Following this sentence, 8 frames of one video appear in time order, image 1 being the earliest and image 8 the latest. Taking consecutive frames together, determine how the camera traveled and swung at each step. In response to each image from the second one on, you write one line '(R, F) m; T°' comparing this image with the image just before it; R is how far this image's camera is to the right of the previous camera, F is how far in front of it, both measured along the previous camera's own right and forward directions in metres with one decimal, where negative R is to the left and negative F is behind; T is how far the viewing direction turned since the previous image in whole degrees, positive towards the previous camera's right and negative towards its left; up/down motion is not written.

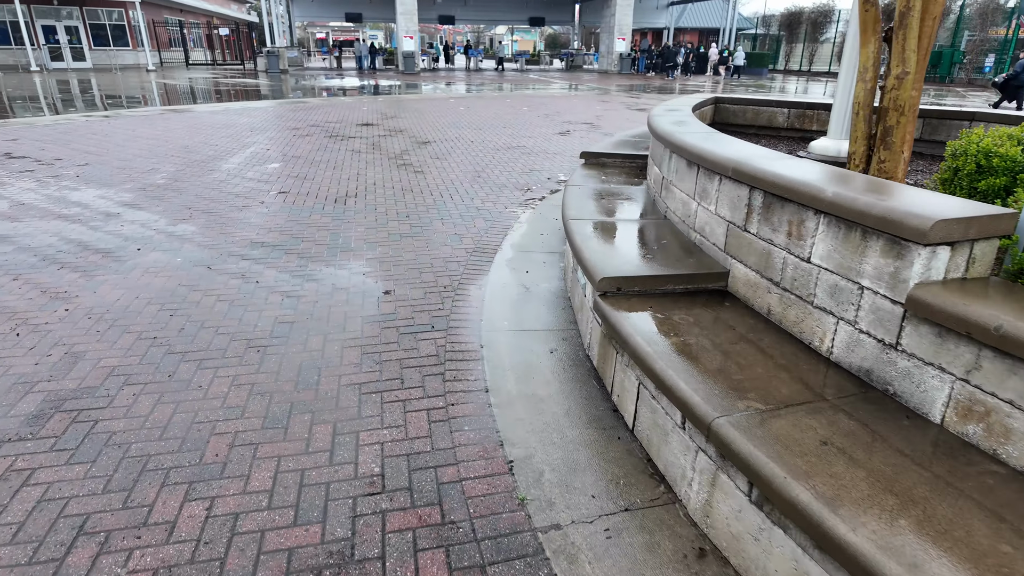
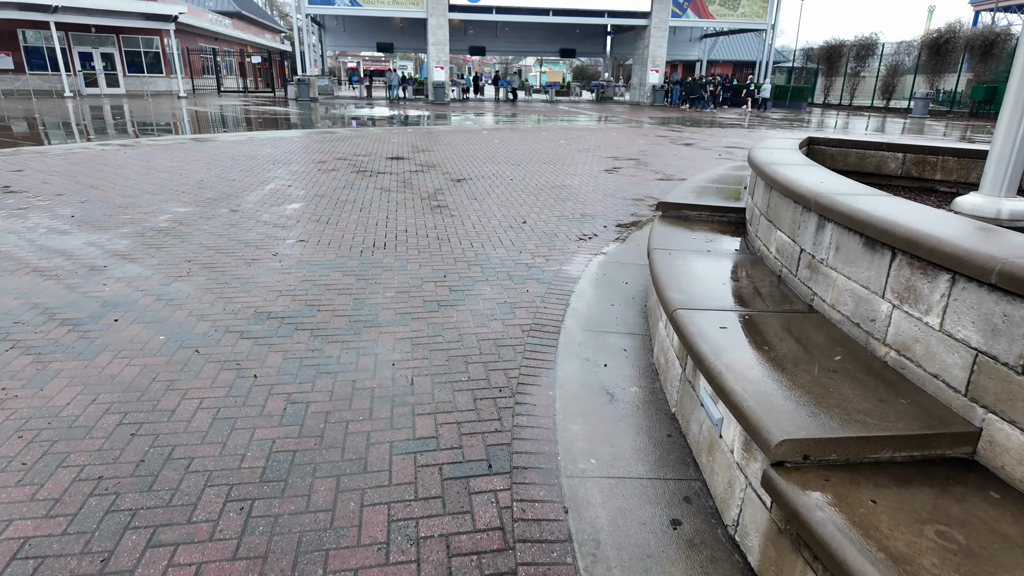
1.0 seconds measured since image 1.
(-0.3, +1.1) m; -2°
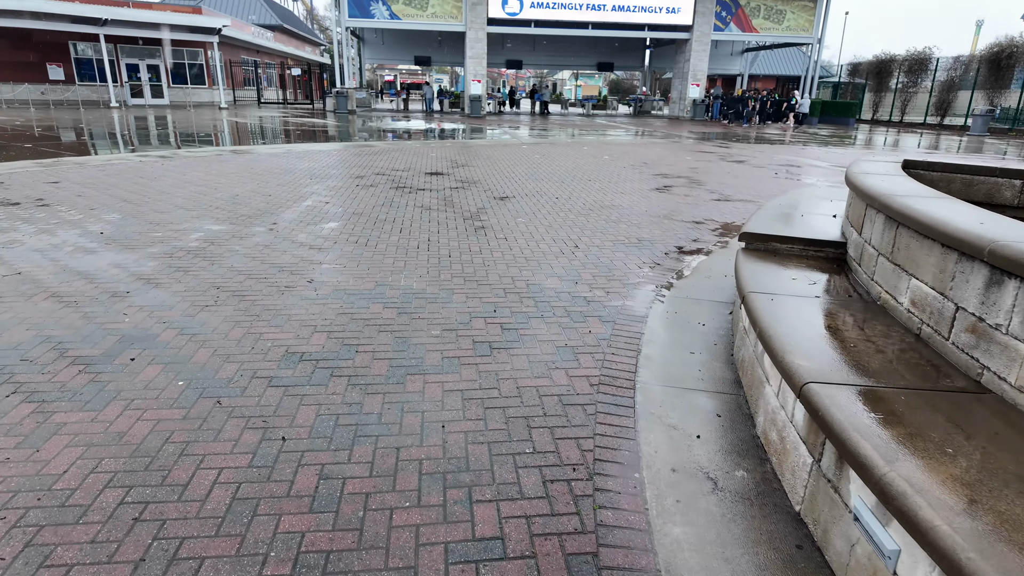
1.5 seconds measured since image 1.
(-0.2, +0.6) m; -3°
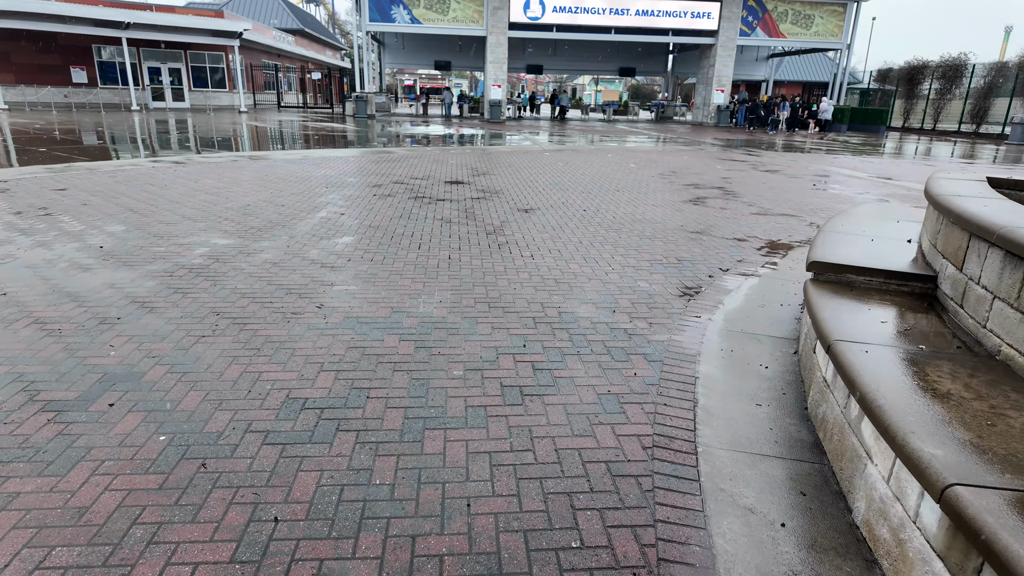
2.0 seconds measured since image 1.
(-0.1, +0.6) m; -2°
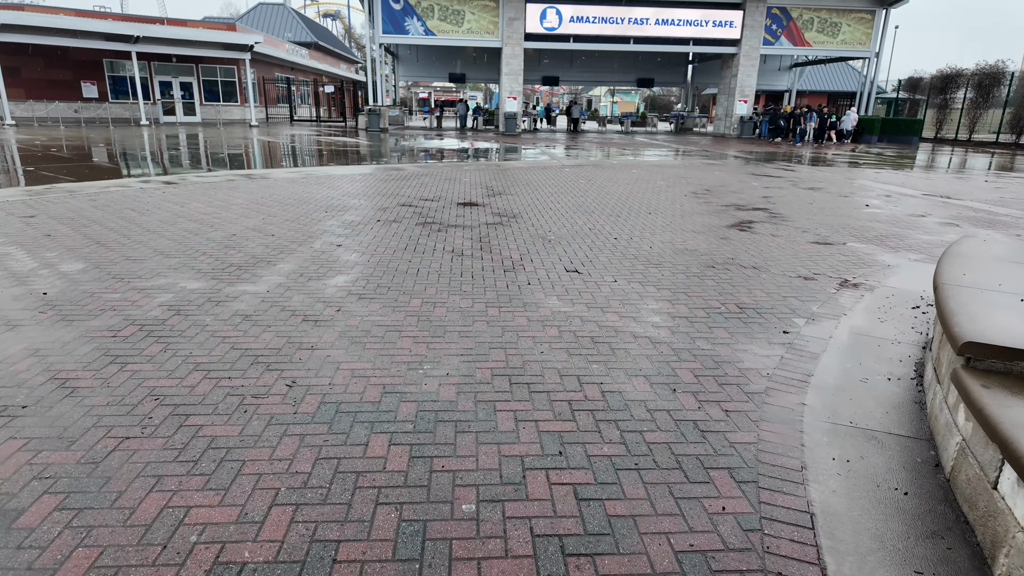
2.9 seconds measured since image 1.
(-0.1, +1.1) m; -1°
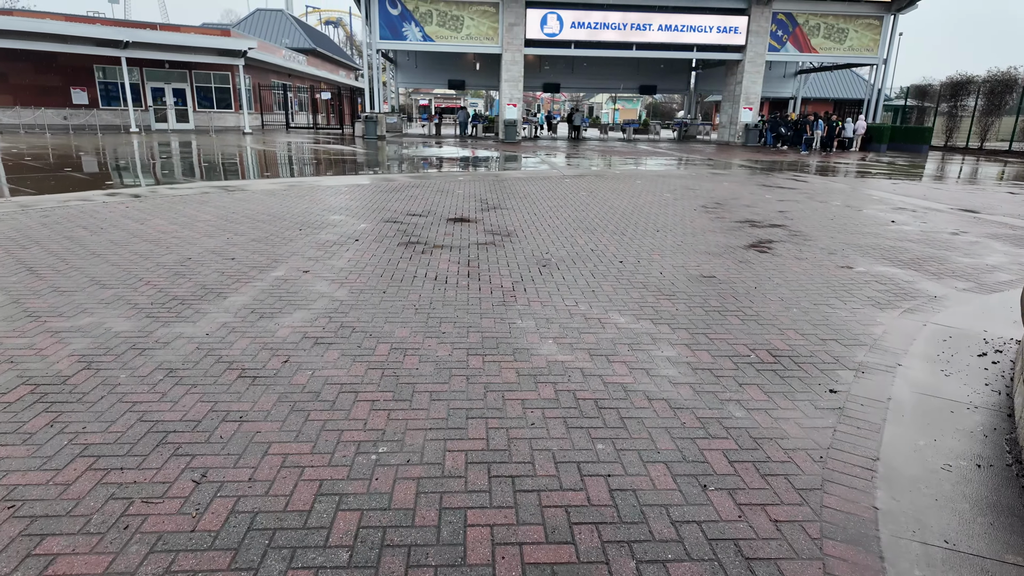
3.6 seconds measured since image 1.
(+0.1, +0.9) m; 0°
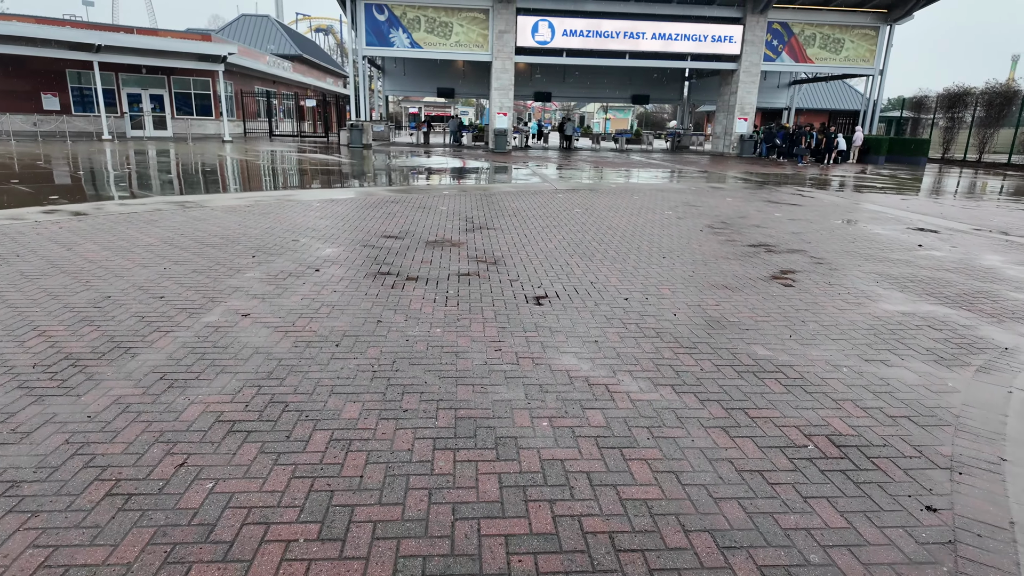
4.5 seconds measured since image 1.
(0.0, +1.1) m; +1°
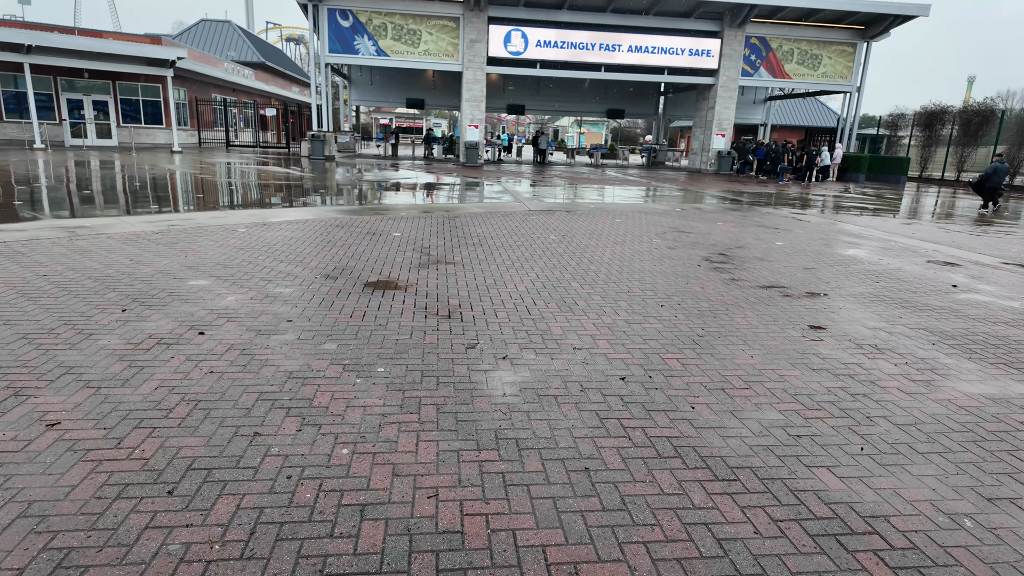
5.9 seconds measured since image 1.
(+0.2, +1.7) m; +2°
